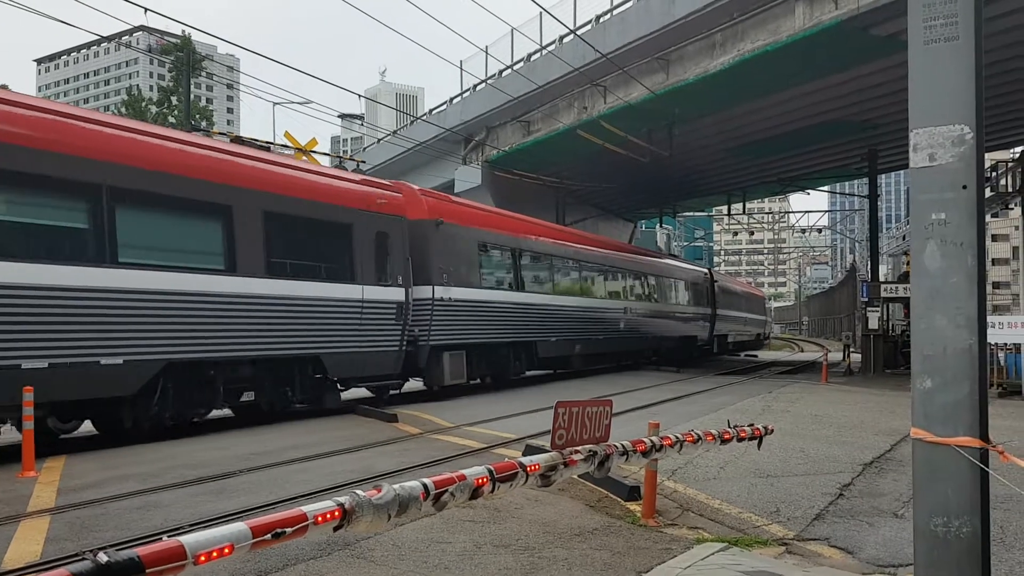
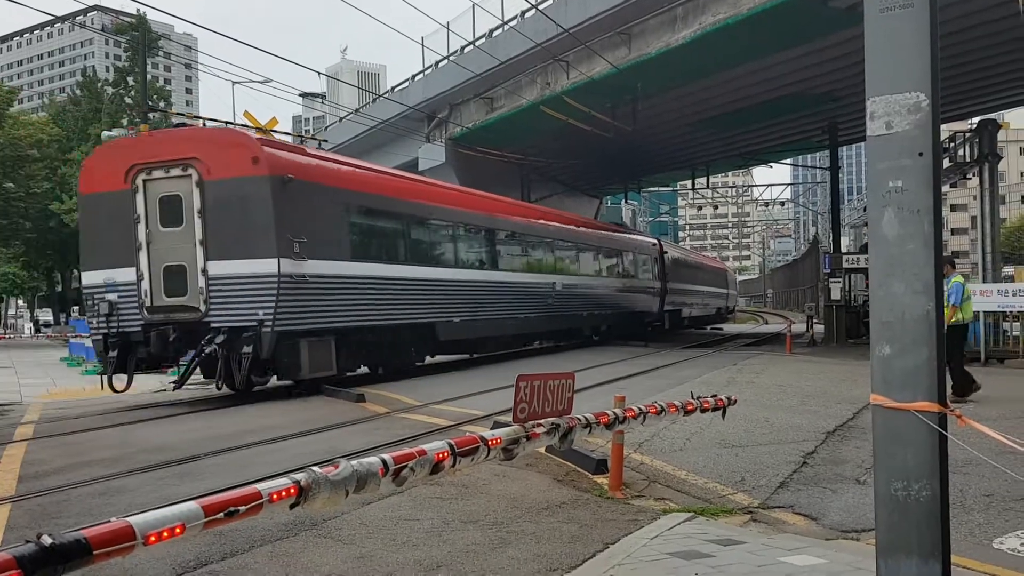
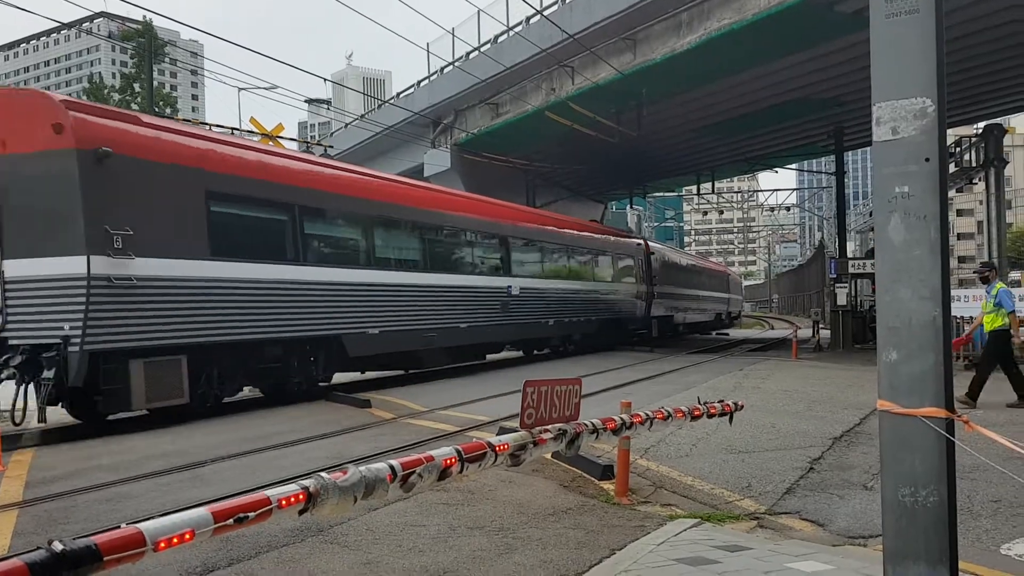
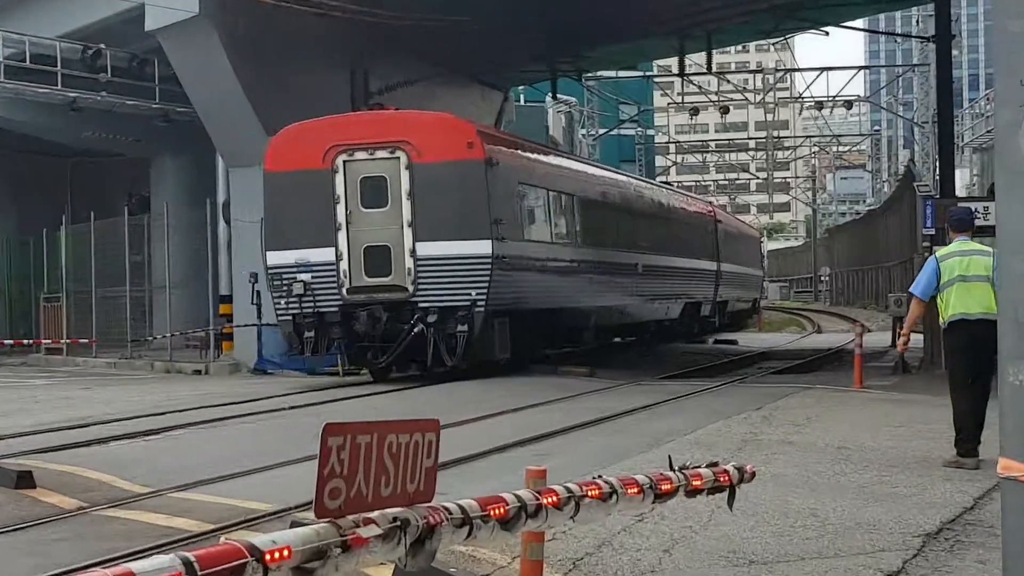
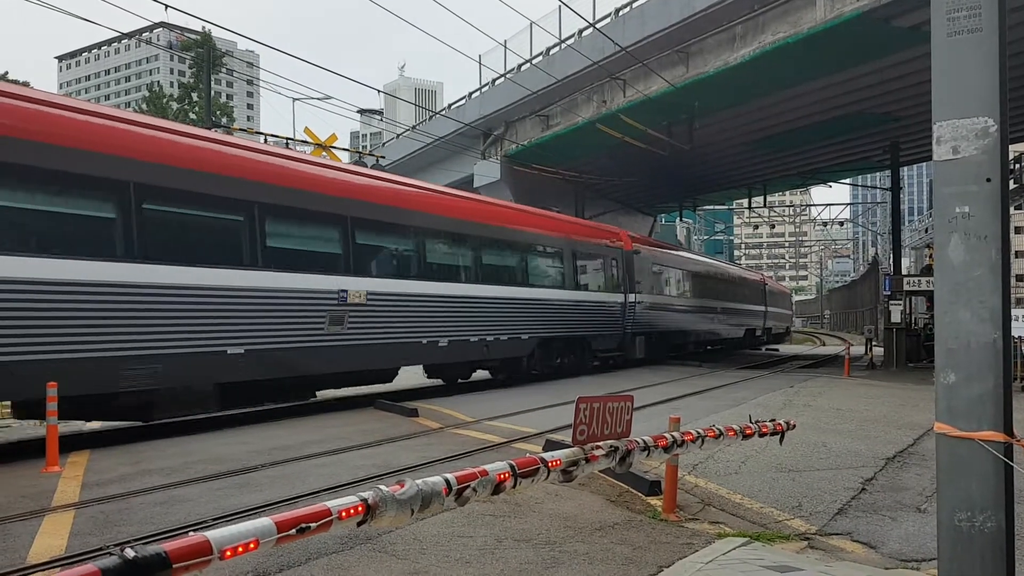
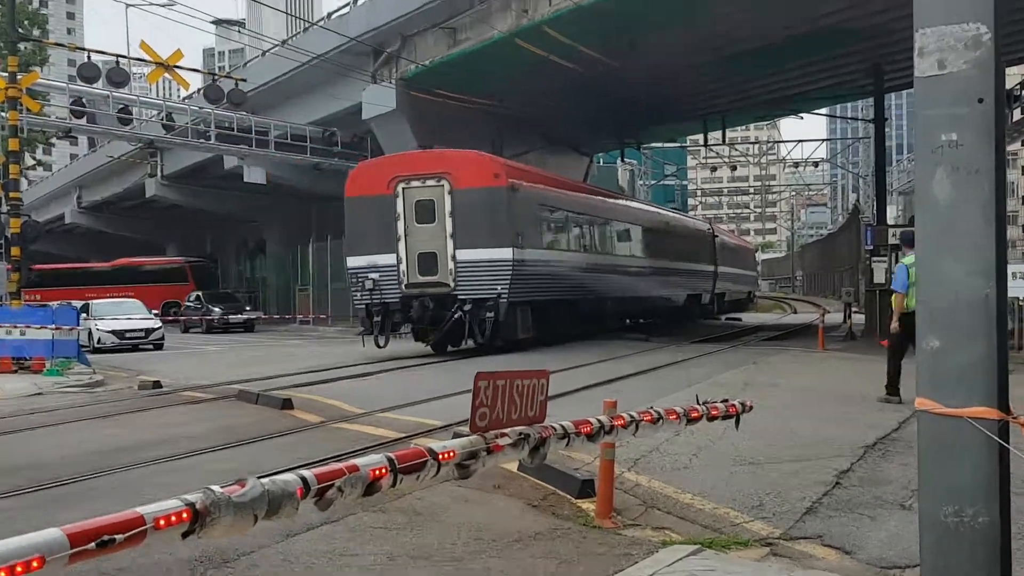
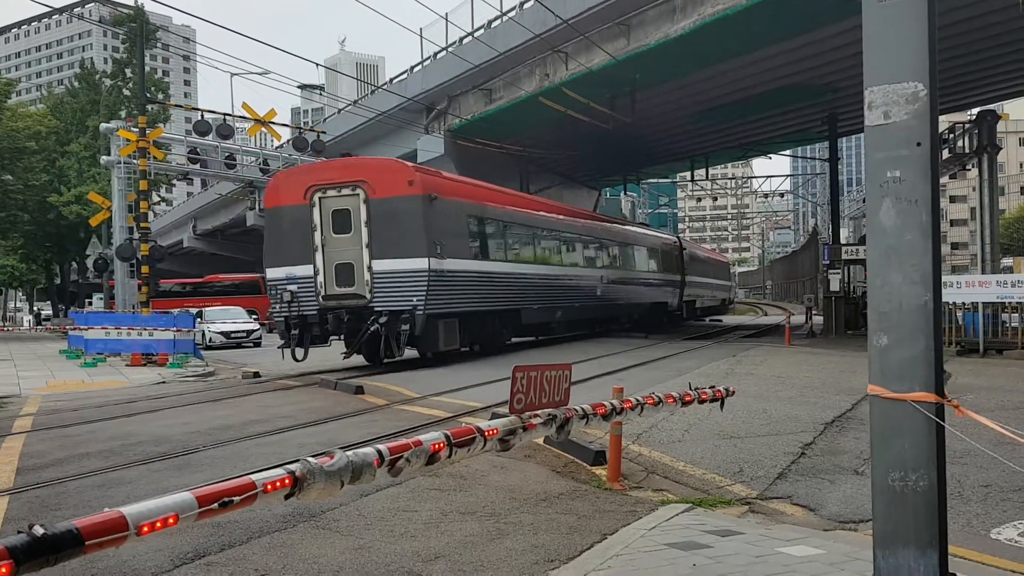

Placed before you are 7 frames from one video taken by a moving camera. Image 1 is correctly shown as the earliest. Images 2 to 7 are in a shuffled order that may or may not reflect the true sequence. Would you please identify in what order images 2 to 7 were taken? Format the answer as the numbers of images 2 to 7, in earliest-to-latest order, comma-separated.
5, 3, 2, 7, 6, 4
